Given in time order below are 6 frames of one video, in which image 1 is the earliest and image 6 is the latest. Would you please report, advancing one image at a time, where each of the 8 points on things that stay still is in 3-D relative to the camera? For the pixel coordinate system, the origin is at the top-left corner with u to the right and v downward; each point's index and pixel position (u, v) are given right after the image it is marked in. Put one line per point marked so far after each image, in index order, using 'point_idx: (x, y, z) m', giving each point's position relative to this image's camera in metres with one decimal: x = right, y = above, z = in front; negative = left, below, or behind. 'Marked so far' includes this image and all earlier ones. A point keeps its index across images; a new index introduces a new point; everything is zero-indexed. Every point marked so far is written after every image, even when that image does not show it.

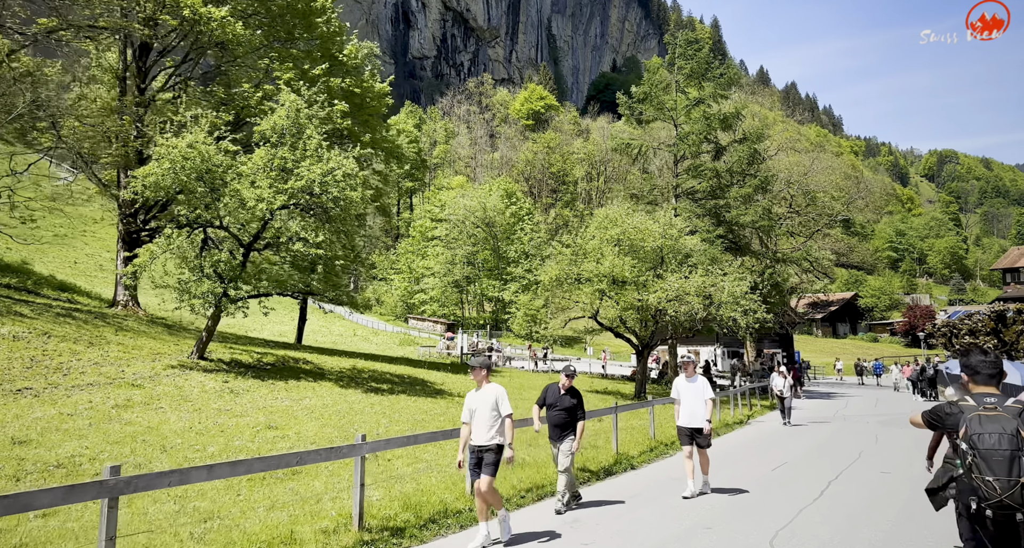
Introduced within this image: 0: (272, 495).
0: (-2.9, -2.7, +8.5) m
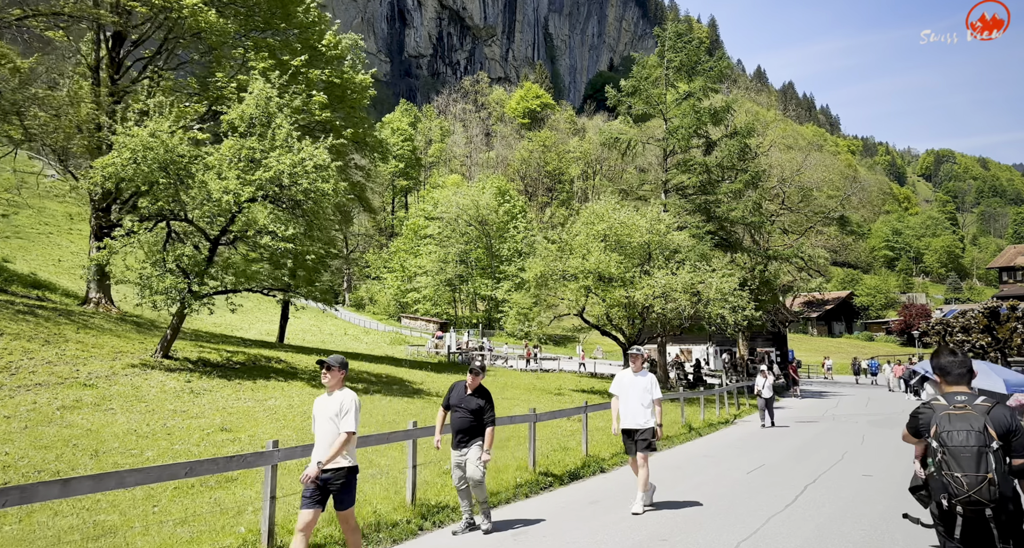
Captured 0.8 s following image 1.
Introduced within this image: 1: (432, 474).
0: (-3.6, -2.6, +7.8) m
1: (-1.1, -2.8, +9.9) m
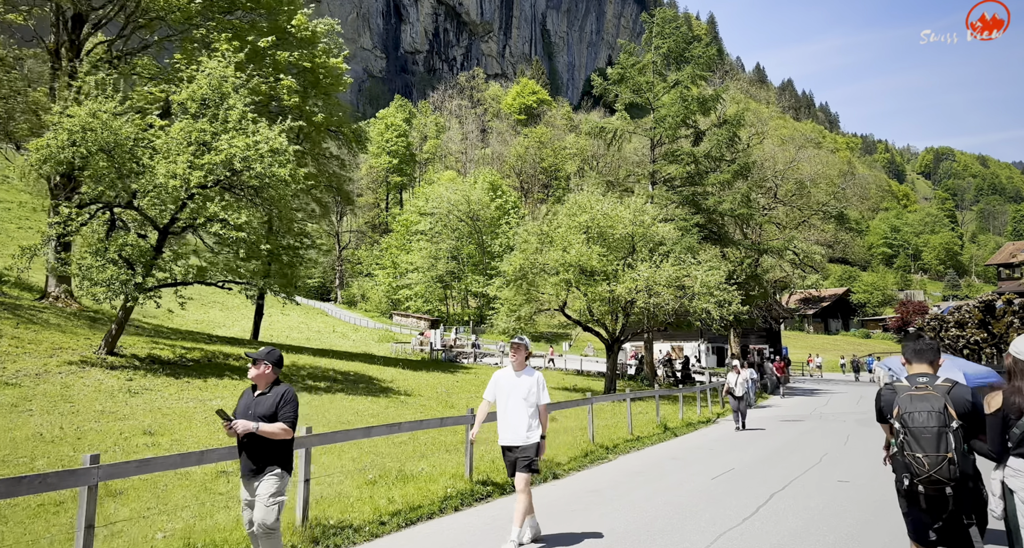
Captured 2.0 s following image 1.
0: (-4.4, -2.4, +6.6) m
1: (-2.0, -2.6, +8.7) m
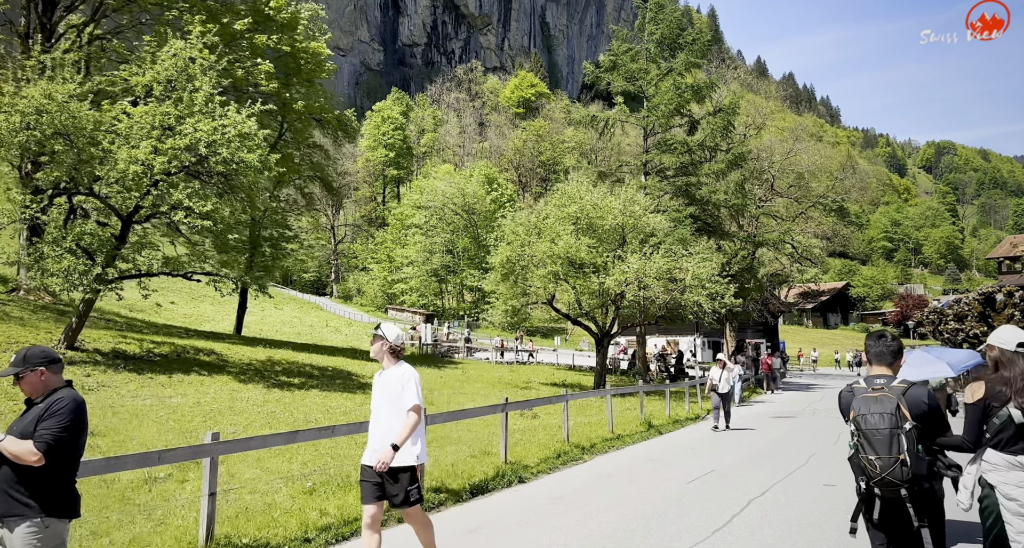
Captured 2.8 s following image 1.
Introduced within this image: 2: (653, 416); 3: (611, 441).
0: (-5.0, -2.2, +5.7) m
1: (-2.5, -2.5, +7.9) m
2: (+3.7, -3.7, +18.5) m
3: (+2.0, -3.4, +14.2) m
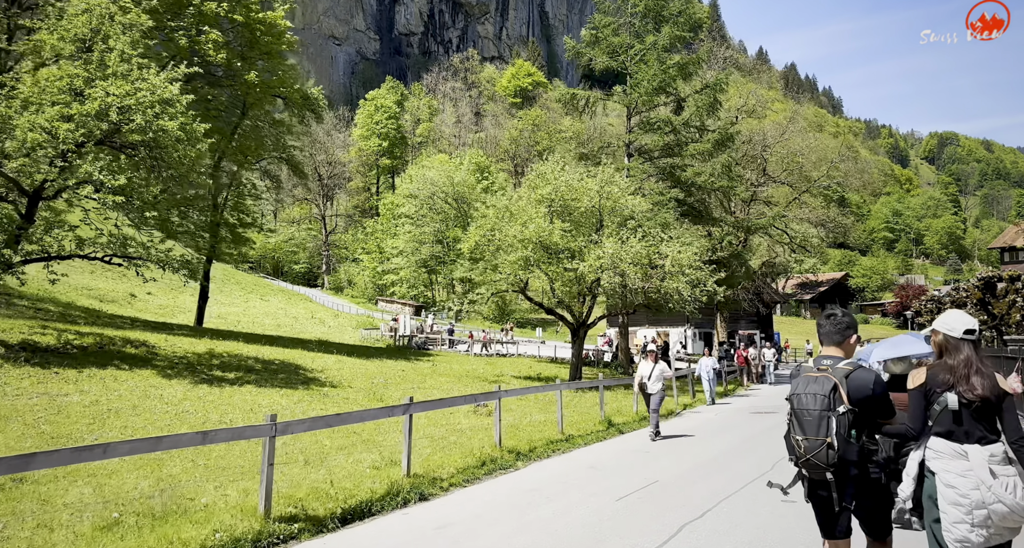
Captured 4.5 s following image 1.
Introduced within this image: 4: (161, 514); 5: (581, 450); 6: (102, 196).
0: (-6.2, -2.0, +3.9) m
1: (-3.7, -2.2, +6.1) m
2: (+2.5, -3.3, +16.7) m
3: (+0.8, -3.0, +12.4) m
4: (-3.3, -2.2, +6.5) m
5: (+1.3, -2.9, +11.4) m
6: (-9.2, +1.7, +15.8) m
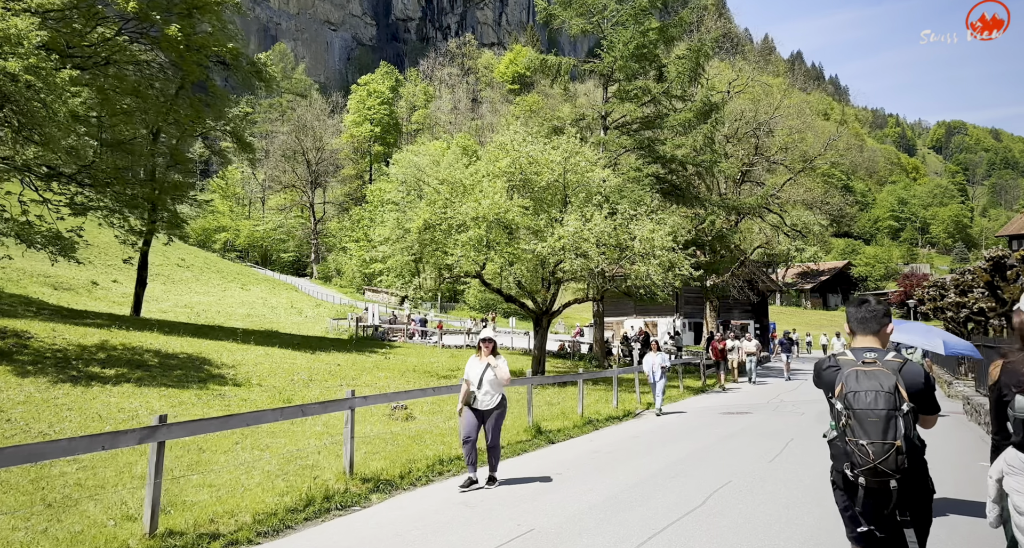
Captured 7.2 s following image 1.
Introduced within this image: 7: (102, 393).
0: (-7.9, -1.7, +1.1) m
1: (-5.4, -1.9, +3.2) m
2: (+0.9, -2.9, +13.8) m
3: (-0.8, -2.6, +9.5) m
4: (-4.9, -1.9, +3.7) m
5: (-0.4, -2.5, +8.6) m
6: (-10.9, +2.2, +13.0) m
7: (-8.3, -2.4, +14.1) m
